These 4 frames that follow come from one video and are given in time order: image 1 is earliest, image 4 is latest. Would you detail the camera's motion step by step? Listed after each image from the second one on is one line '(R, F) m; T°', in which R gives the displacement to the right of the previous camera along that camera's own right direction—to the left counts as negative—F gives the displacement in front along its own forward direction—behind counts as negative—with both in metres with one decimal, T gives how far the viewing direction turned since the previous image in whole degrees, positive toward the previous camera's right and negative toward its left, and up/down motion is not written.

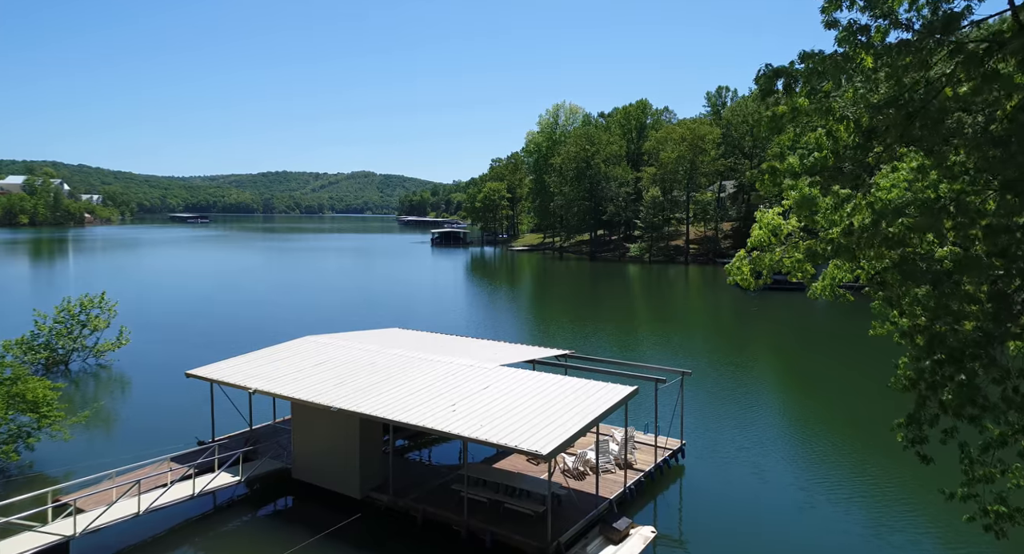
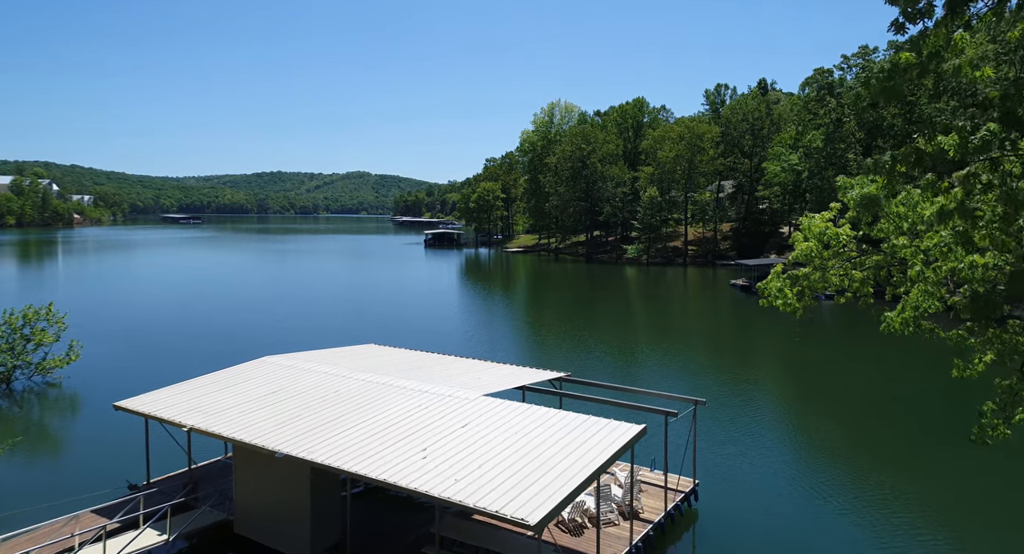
(+0.2, +1.7) m; 0°
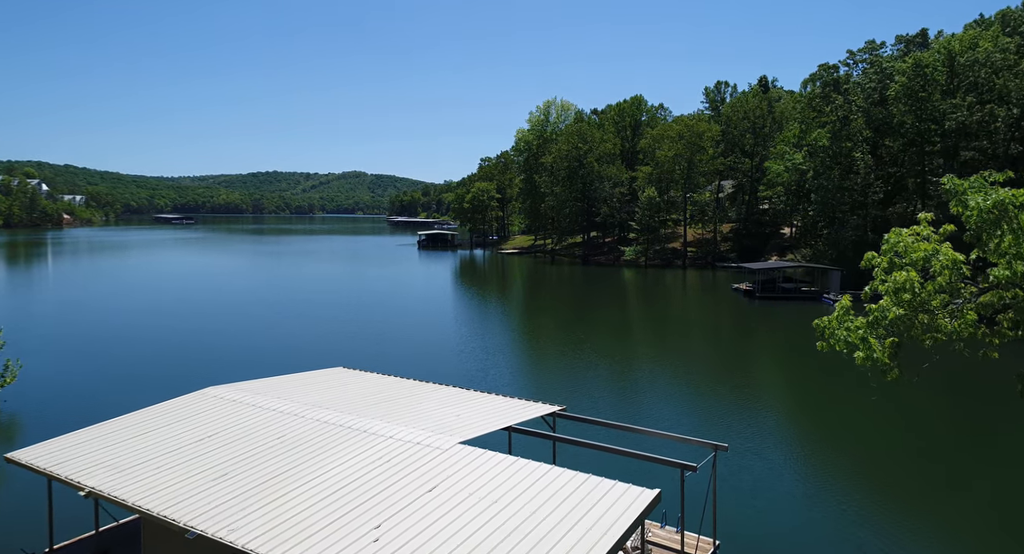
(+0.2, +1.8) m; 0°
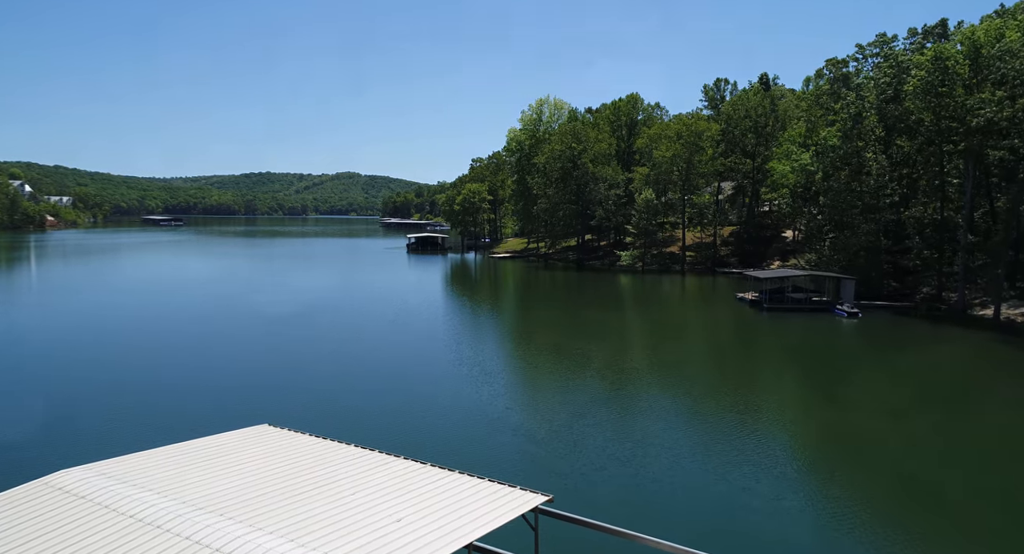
(+0.3, +2.8) m; 0°
